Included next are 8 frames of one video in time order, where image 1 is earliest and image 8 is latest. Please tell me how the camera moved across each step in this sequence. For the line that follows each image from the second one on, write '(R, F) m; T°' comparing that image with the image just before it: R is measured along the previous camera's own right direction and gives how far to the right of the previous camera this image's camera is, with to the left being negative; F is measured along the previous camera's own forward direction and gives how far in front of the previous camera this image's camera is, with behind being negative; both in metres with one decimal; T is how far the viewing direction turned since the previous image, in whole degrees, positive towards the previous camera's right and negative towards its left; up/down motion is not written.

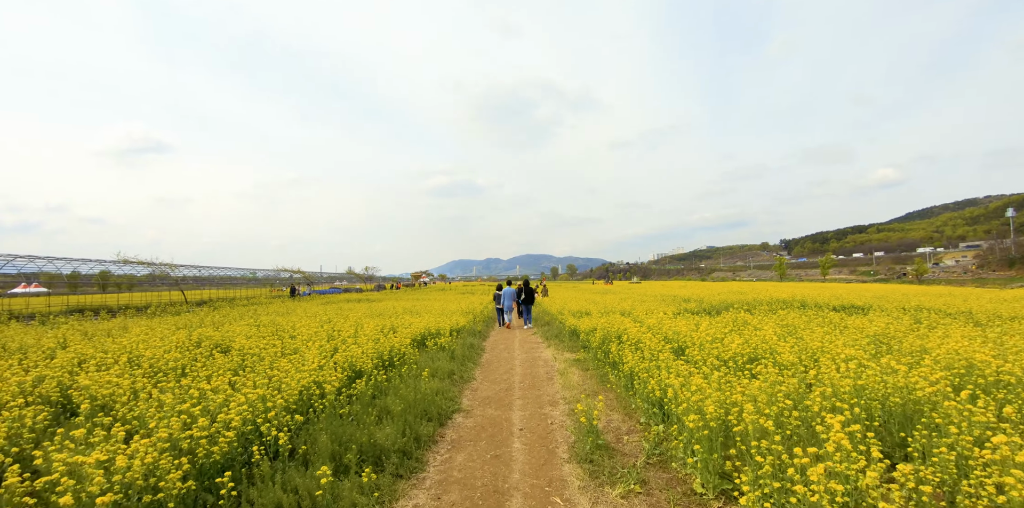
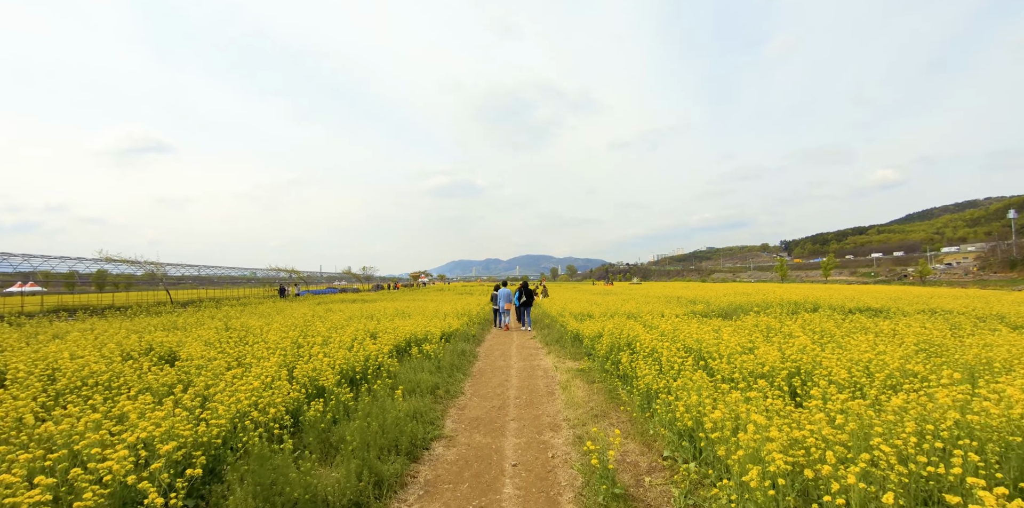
(+0.1, +1.3) m; 0°
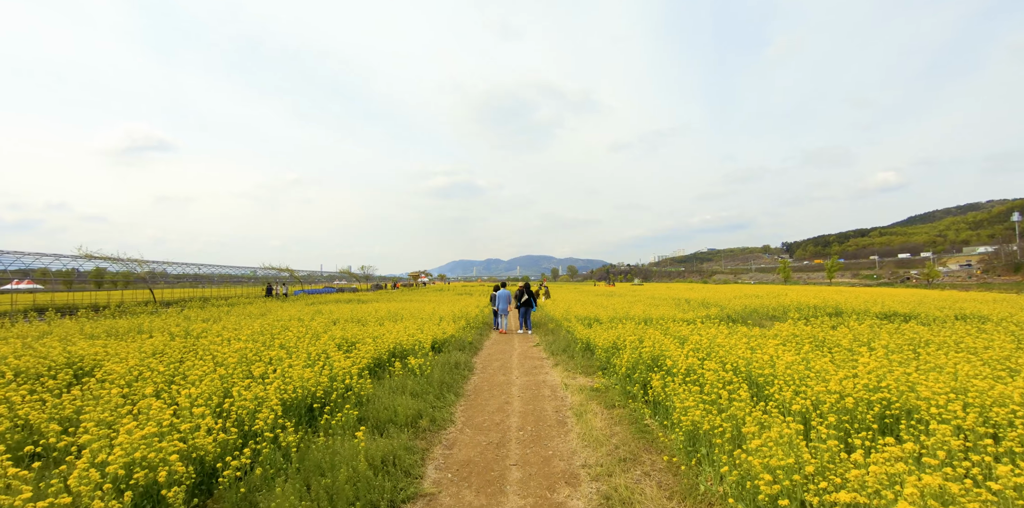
(0.0, +1.5) m; 0°
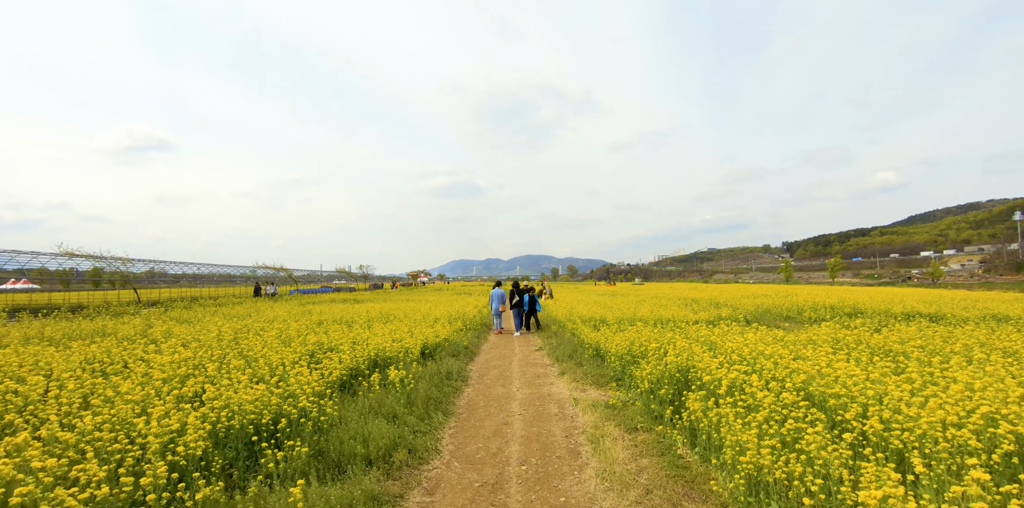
(0.0, +1.3) m; 0°
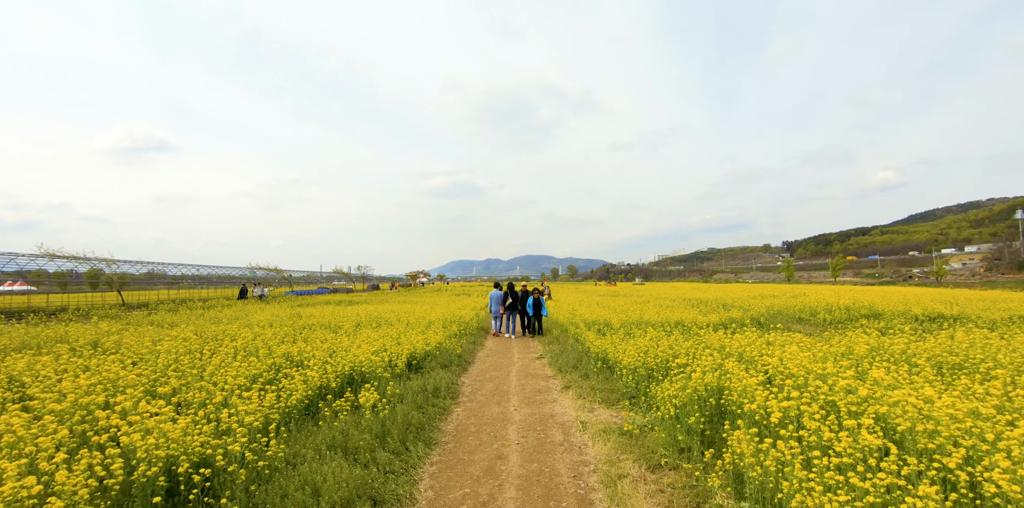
(+0.1, +1.1) m; 0°
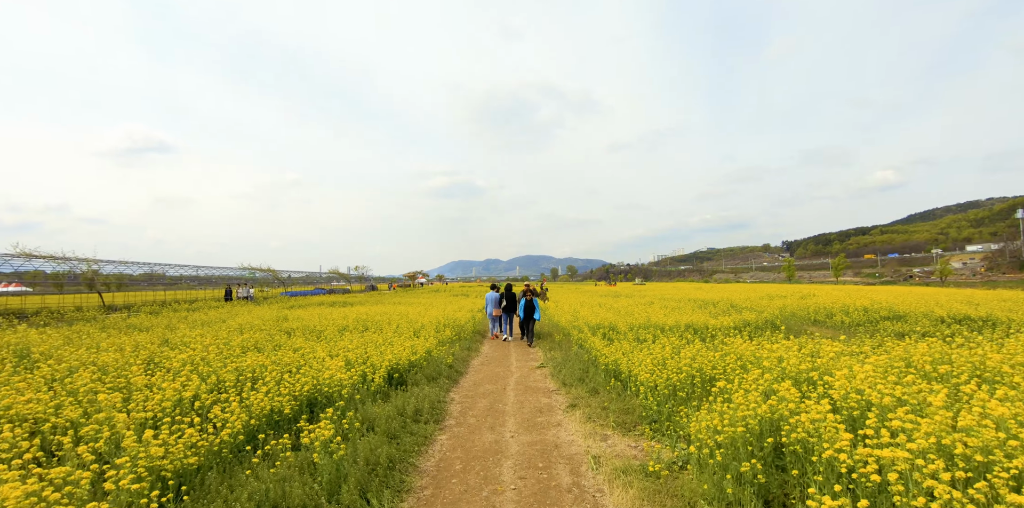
(0.0, +1.2) m; 0°
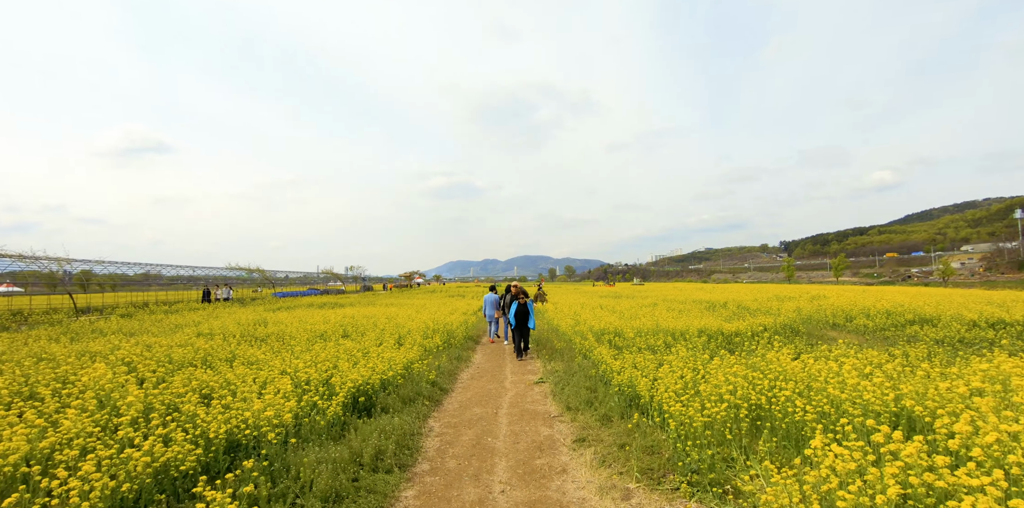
(+0.1, +1.4) m; 0°
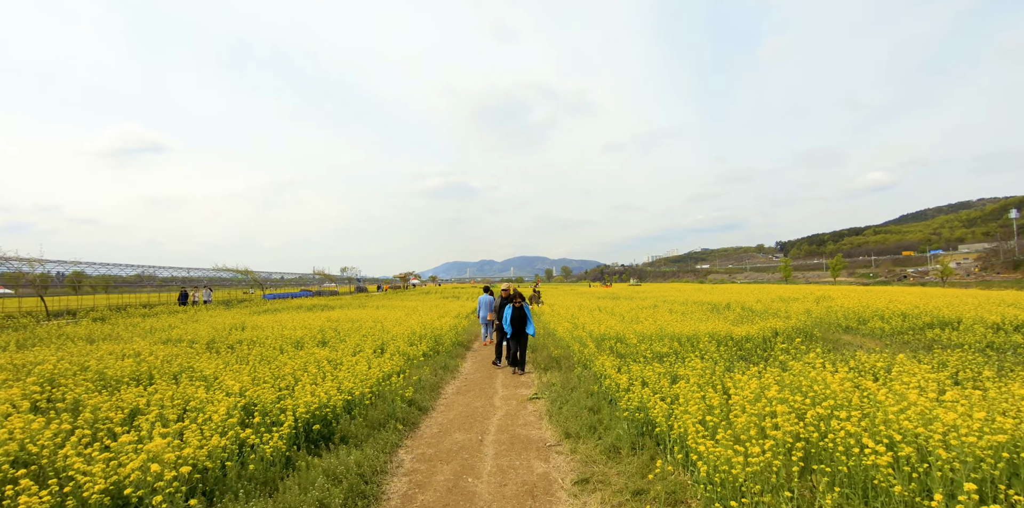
(+0.1, +1.1) m; 0°
